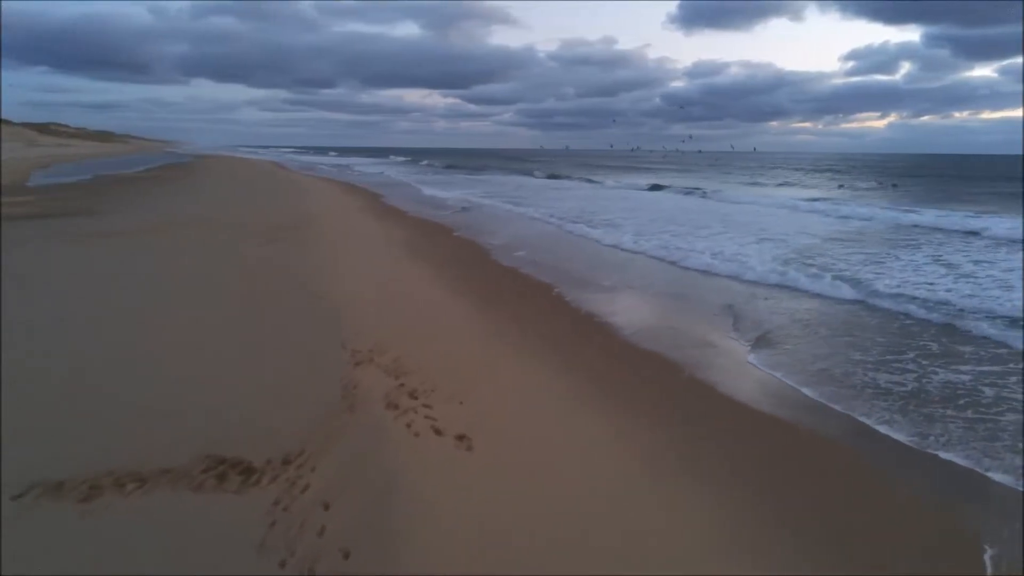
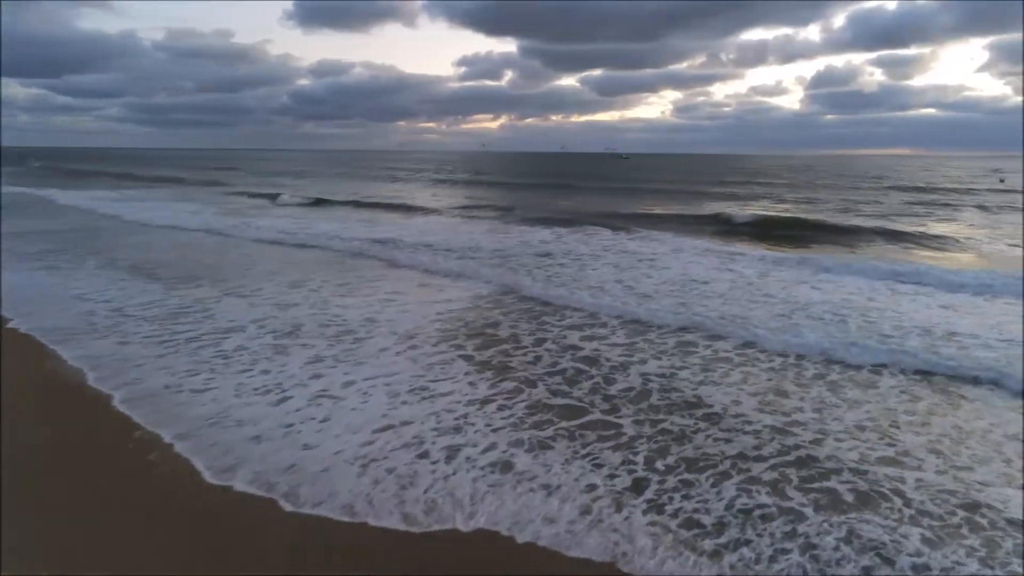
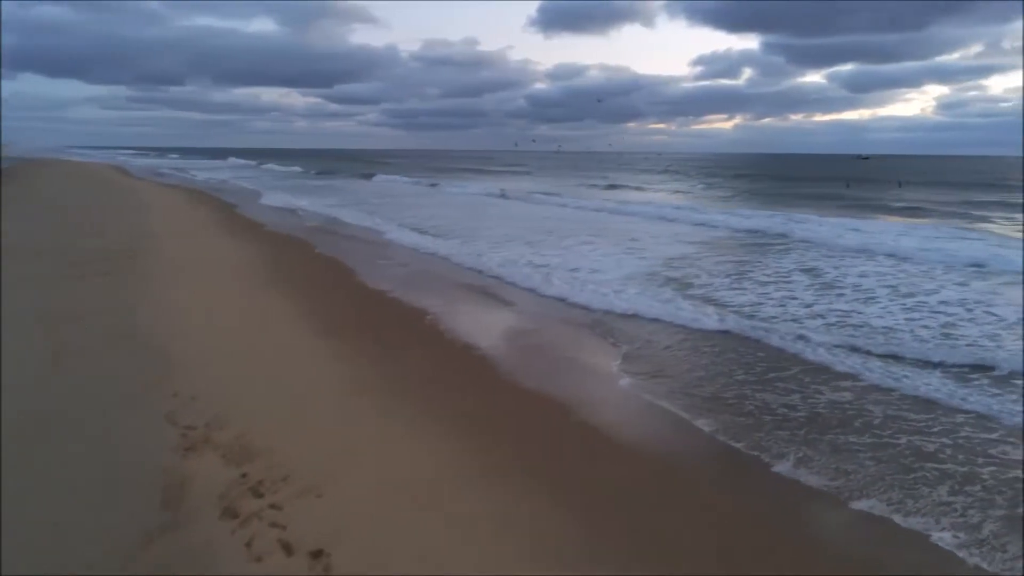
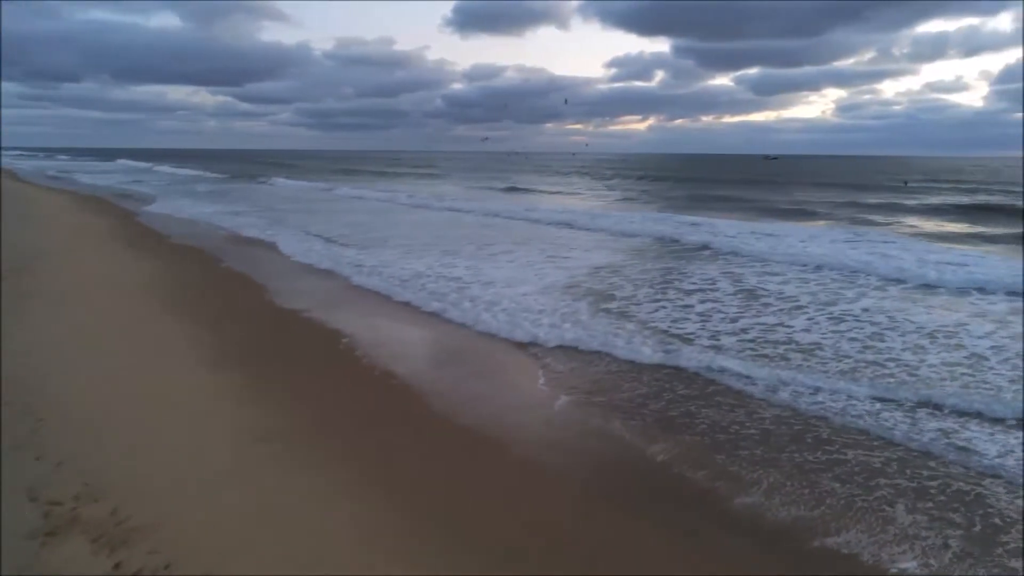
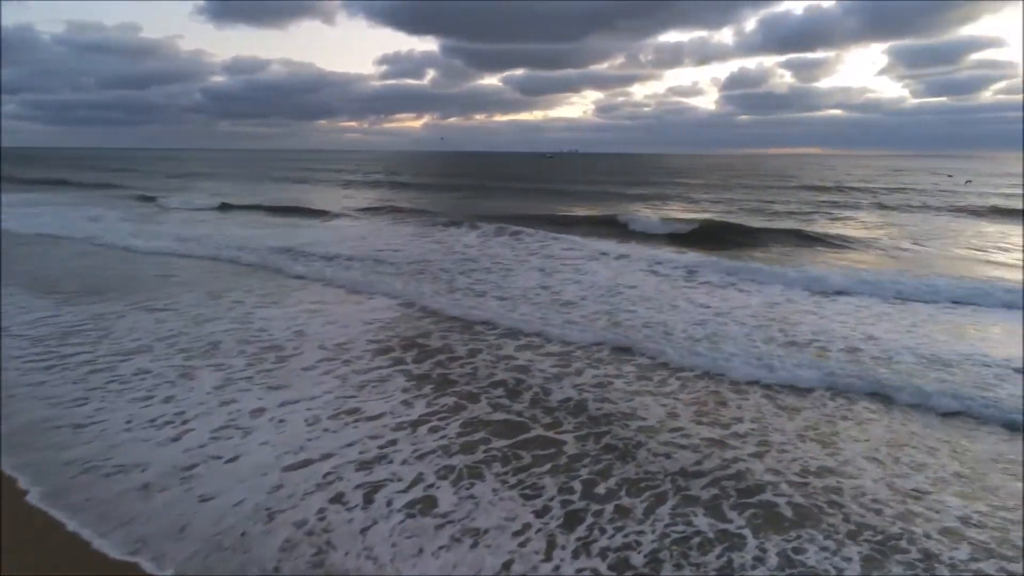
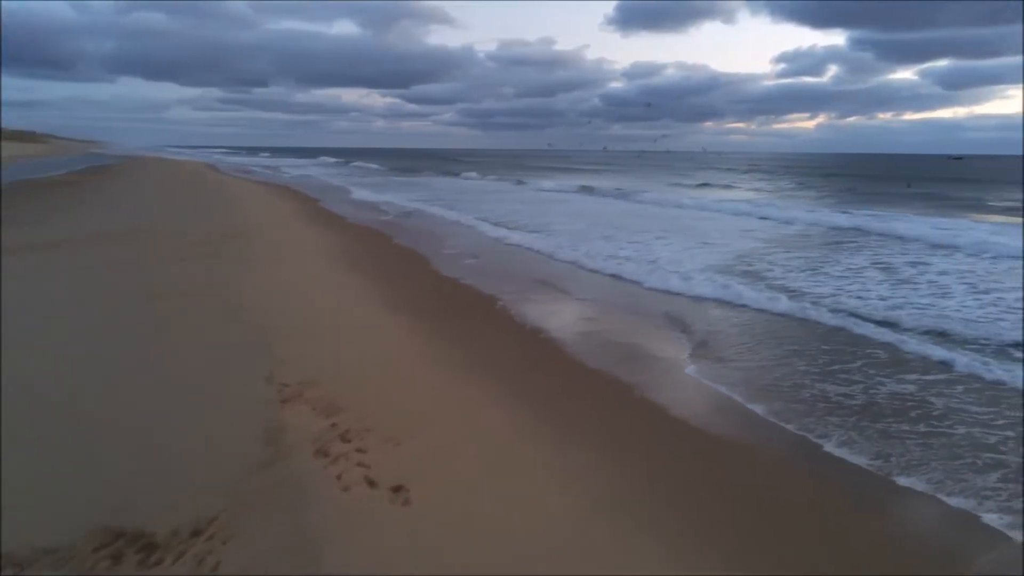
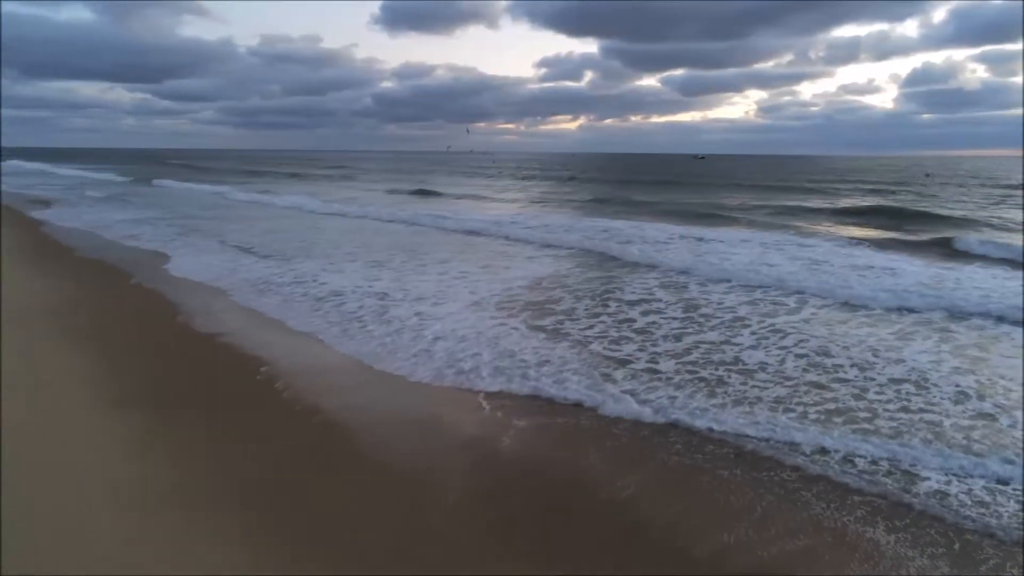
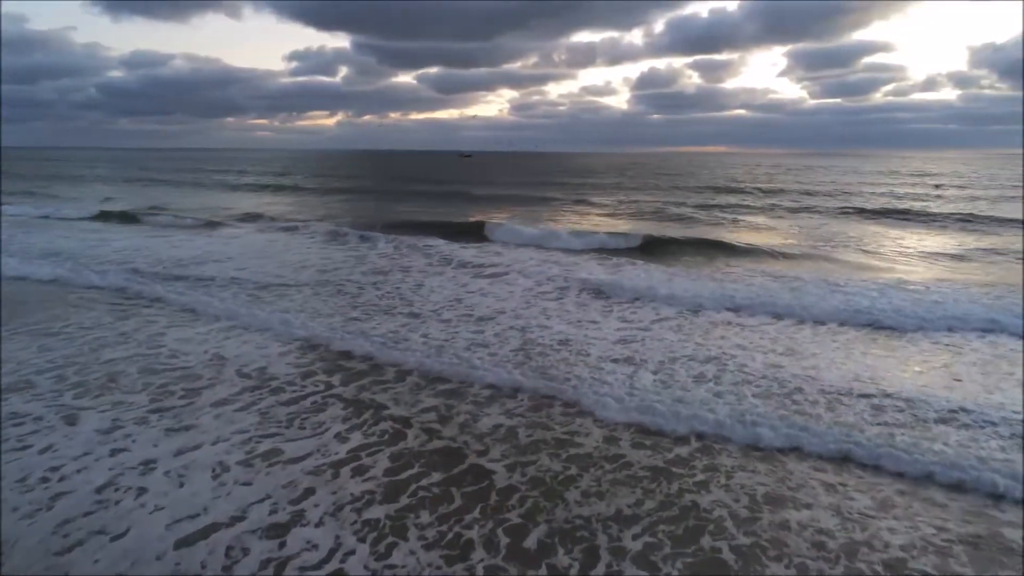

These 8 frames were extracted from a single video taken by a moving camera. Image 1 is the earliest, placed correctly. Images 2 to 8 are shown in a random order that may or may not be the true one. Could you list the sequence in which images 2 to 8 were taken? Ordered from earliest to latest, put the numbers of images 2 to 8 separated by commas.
6, 3, 4, 7, 2, 5, 8
